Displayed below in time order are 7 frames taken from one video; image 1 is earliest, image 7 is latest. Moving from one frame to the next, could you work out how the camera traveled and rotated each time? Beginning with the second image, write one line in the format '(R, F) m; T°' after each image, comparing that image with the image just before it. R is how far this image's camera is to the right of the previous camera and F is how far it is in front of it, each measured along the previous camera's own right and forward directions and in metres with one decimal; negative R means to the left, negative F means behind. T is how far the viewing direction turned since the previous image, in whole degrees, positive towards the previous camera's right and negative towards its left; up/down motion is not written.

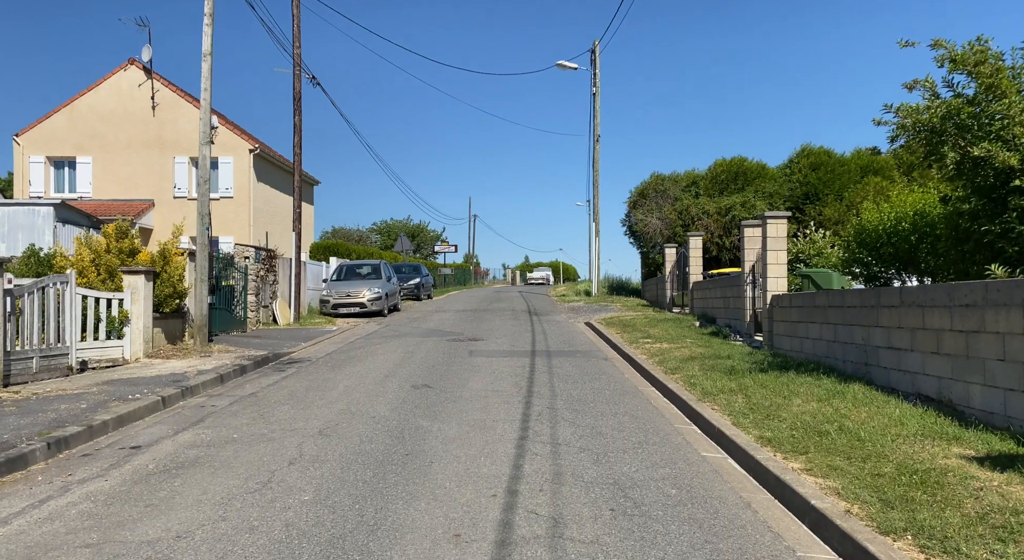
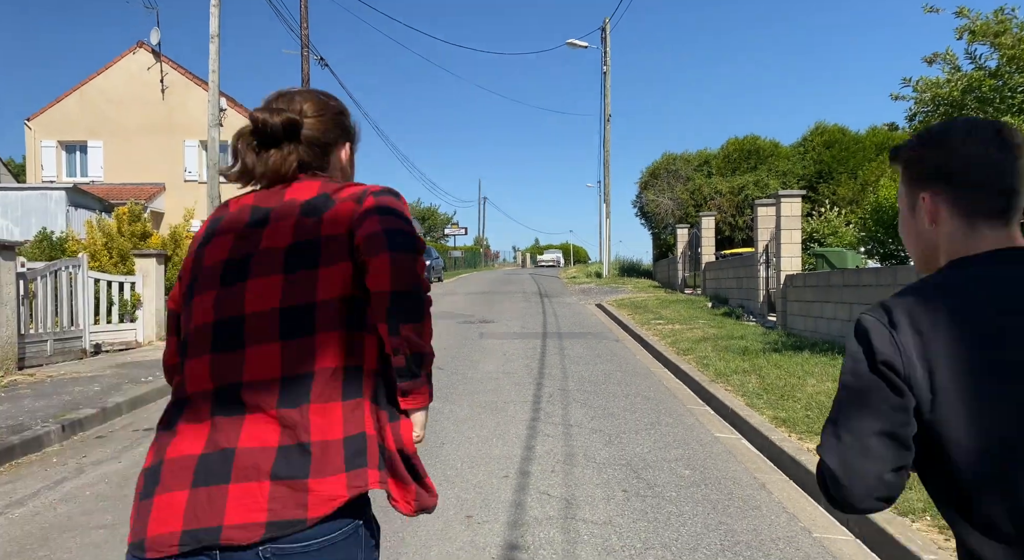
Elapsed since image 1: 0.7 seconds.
(0.0, +0.1) m; -1°
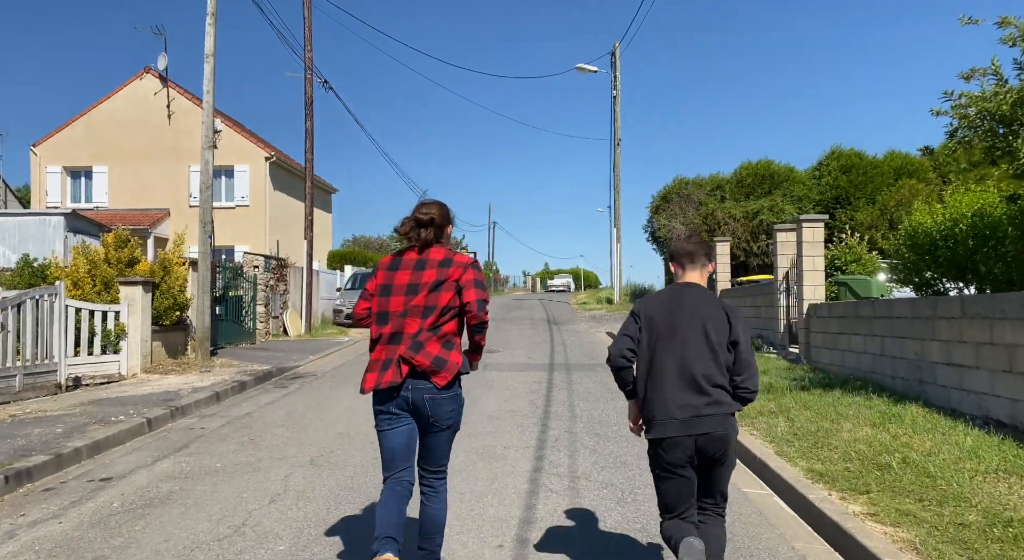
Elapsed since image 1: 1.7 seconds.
(+0.1, +0.6) m; -1°
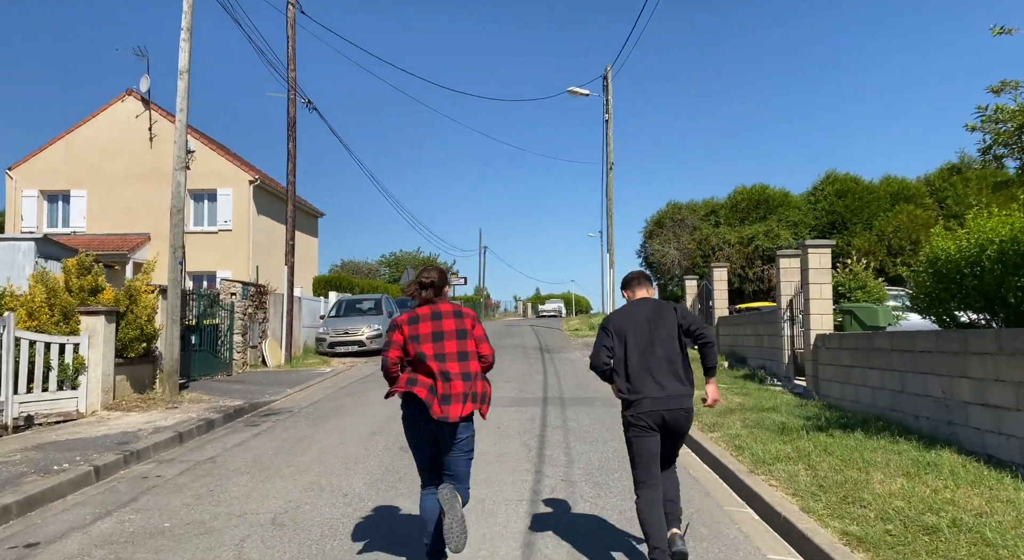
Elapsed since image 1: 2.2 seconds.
(0.0, +0.7) m; +1°
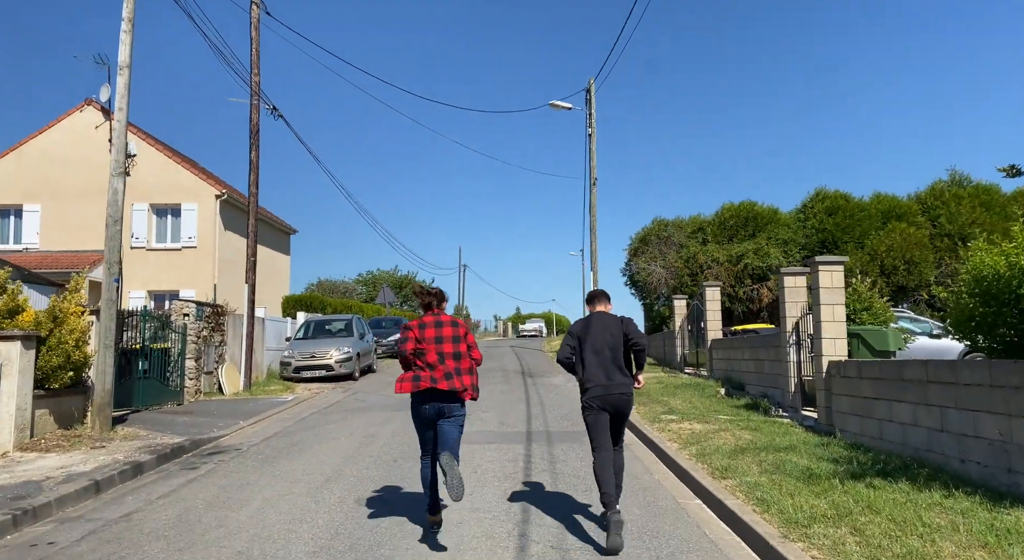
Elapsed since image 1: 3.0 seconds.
(0.0, +1.1) m; +2°
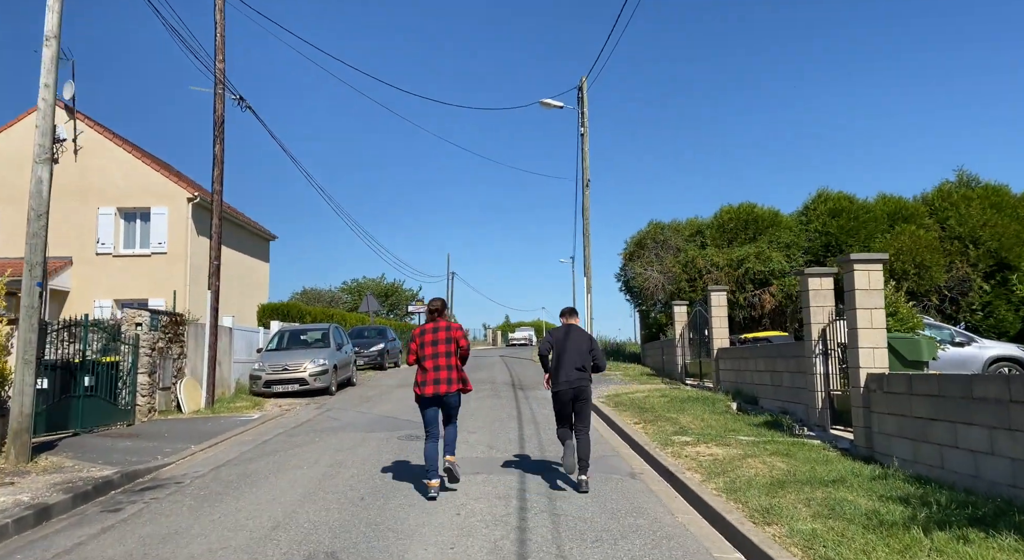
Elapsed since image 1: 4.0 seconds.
(0.0, +1.3) m; +1°
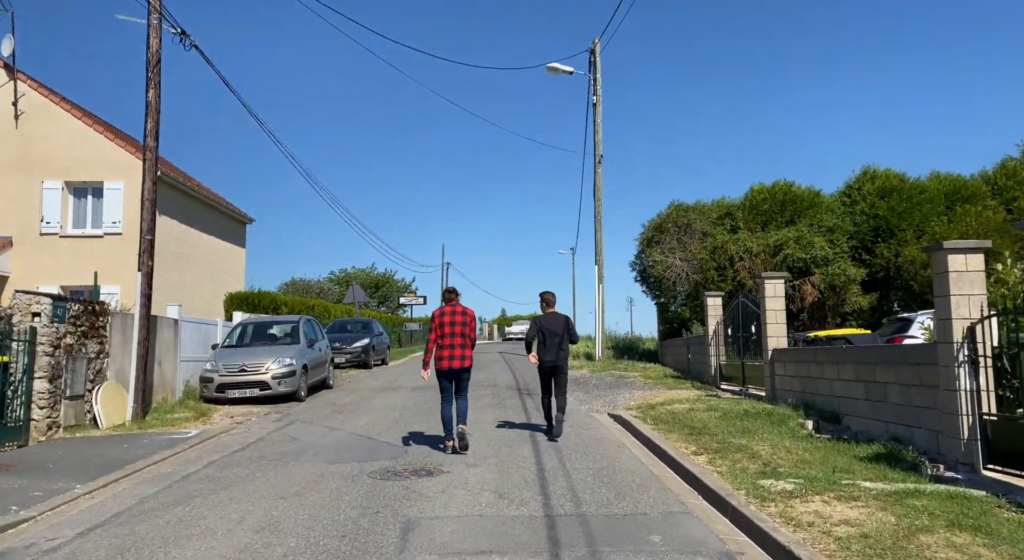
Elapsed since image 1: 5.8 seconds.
(-0.2, +2.9) m; 0°
